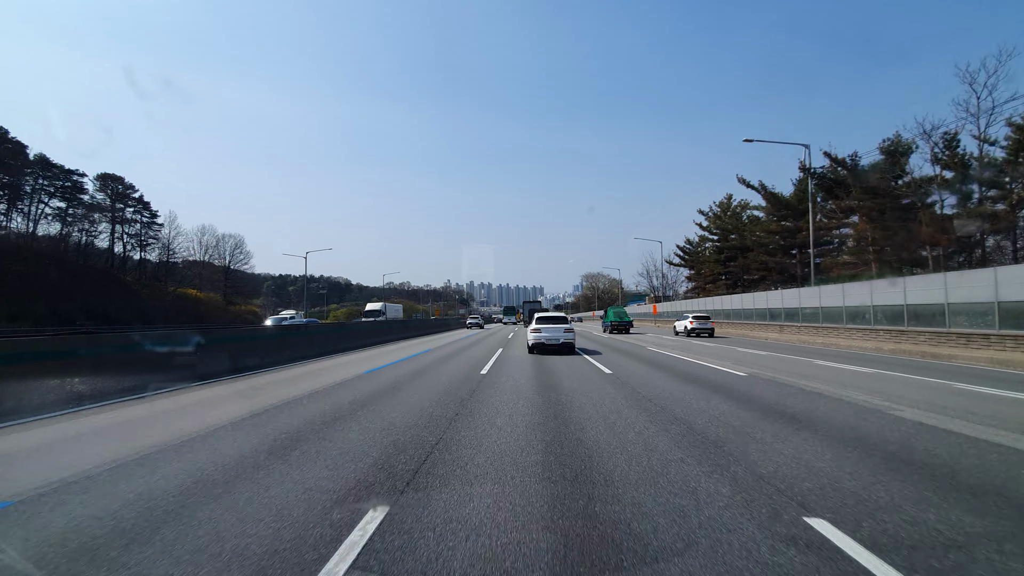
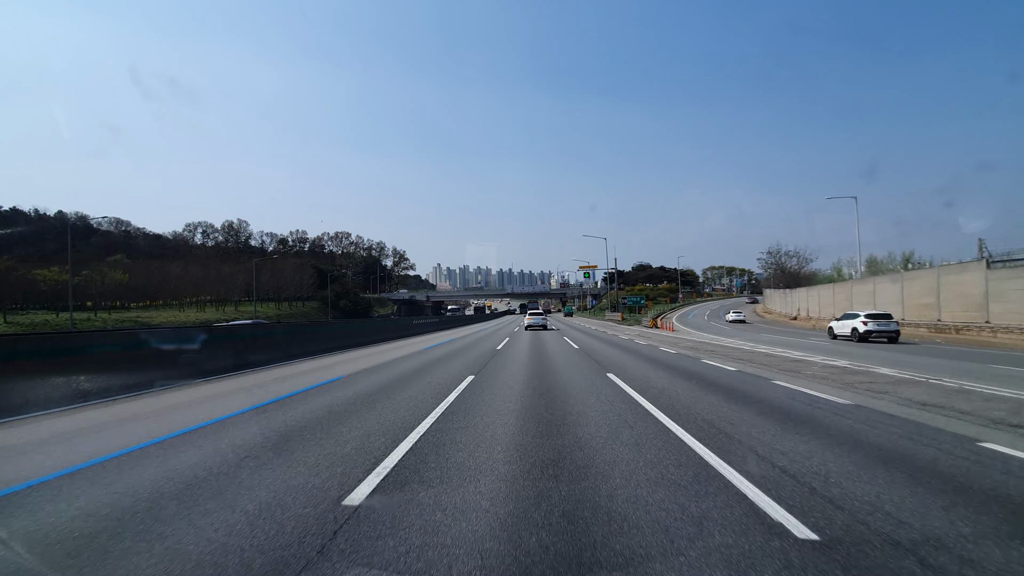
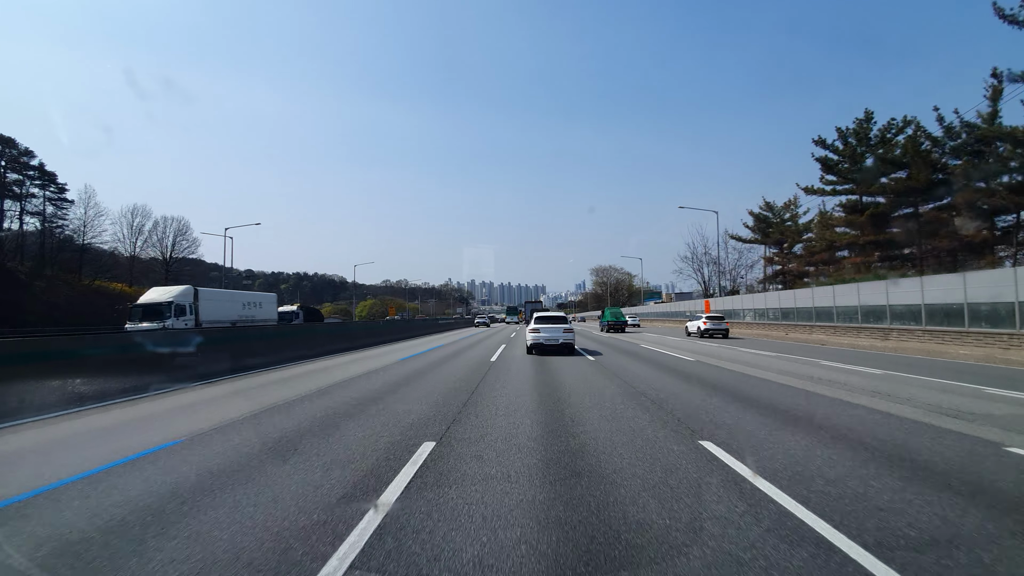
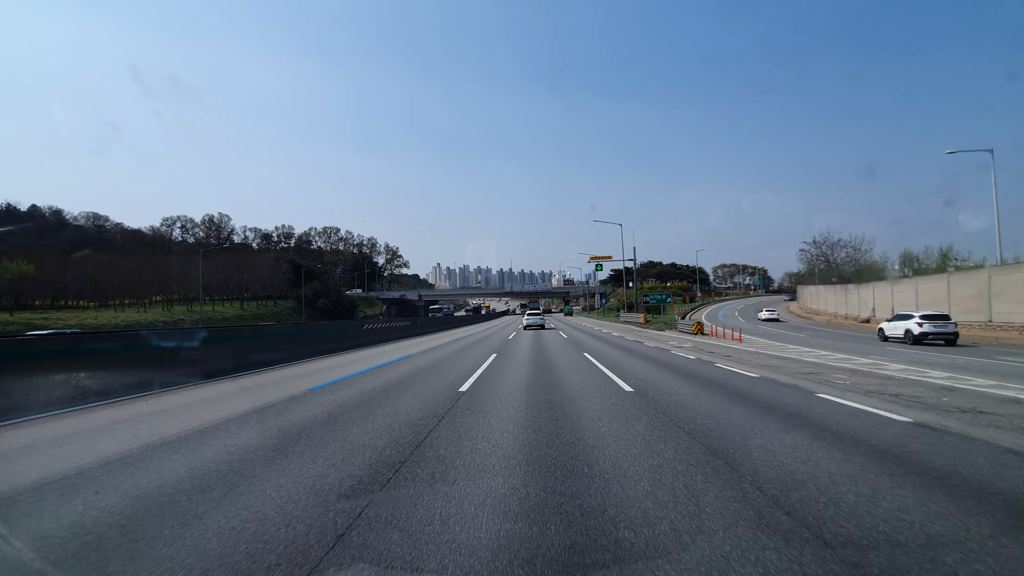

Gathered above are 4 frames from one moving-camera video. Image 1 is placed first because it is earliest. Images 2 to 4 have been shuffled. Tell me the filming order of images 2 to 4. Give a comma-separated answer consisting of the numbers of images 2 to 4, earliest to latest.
3, 2, 4
